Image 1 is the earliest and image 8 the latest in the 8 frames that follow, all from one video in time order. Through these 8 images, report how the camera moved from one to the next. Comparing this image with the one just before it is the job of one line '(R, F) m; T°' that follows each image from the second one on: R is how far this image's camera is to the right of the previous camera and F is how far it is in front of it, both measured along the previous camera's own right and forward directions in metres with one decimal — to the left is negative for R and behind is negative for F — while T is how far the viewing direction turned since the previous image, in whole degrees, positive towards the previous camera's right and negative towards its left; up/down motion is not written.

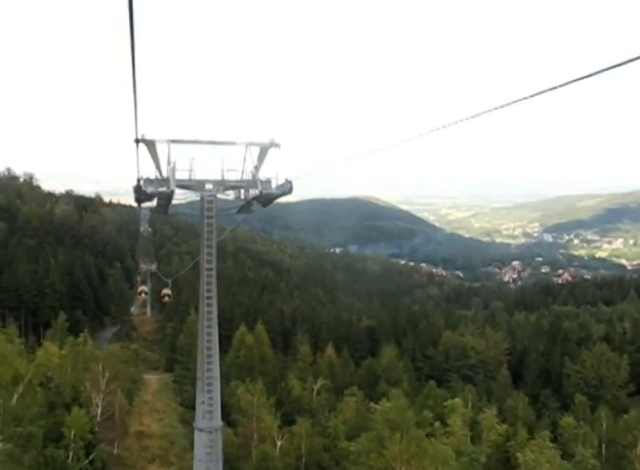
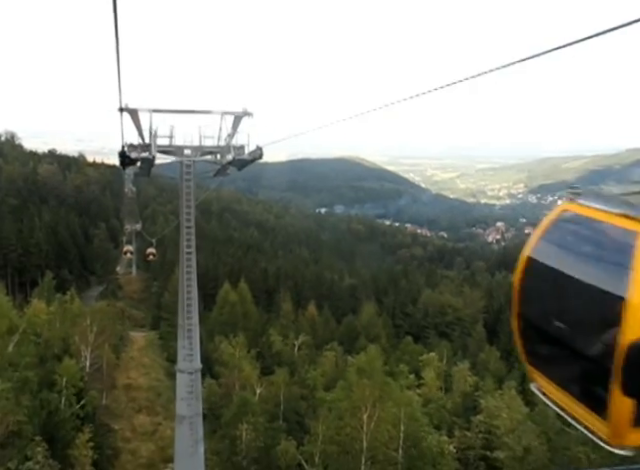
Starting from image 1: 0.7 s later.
(+0.1, -0.1) m; +2°
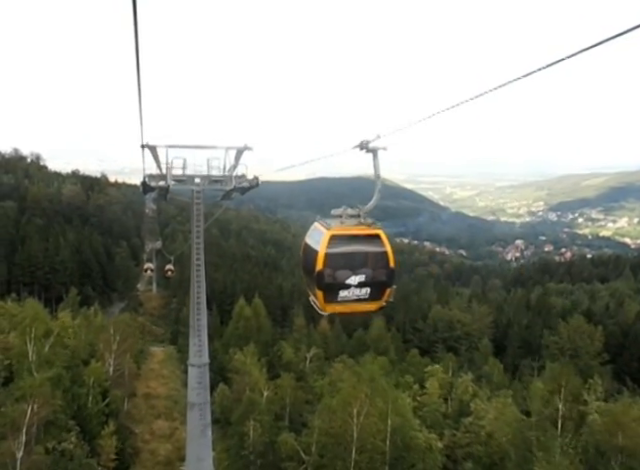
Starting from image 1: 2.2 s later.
(+0.2, -0.5) m; -2°
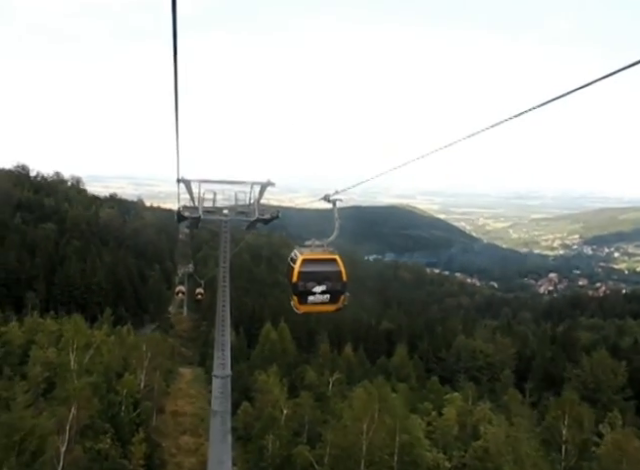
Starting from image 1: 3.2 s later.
(+0.1, -0.4) m; -4°
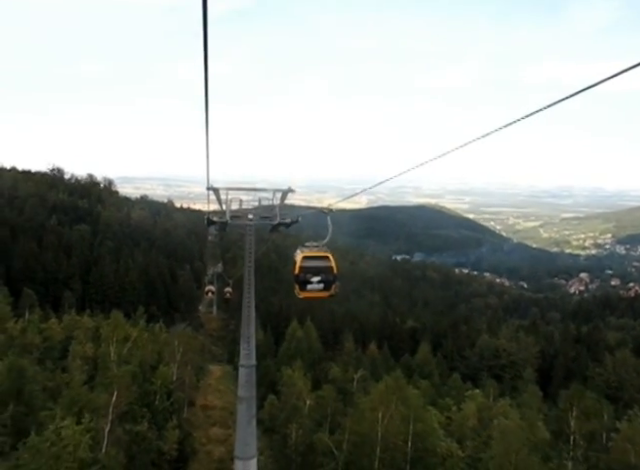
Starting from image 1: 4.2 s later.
(+0.1, -0.3) m; -3°
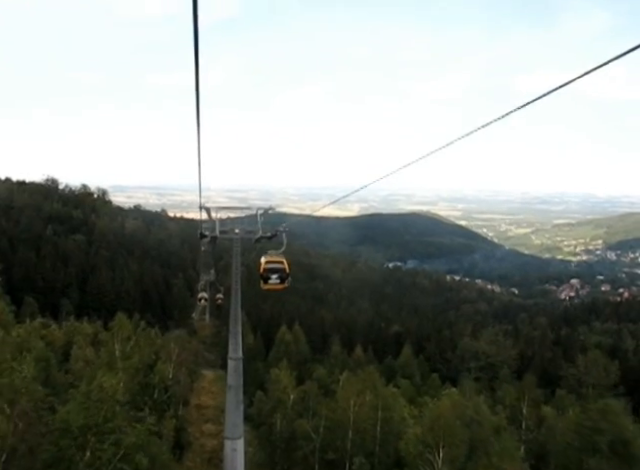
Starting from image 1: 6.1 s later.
(+0.2, -0.6) m; +1°
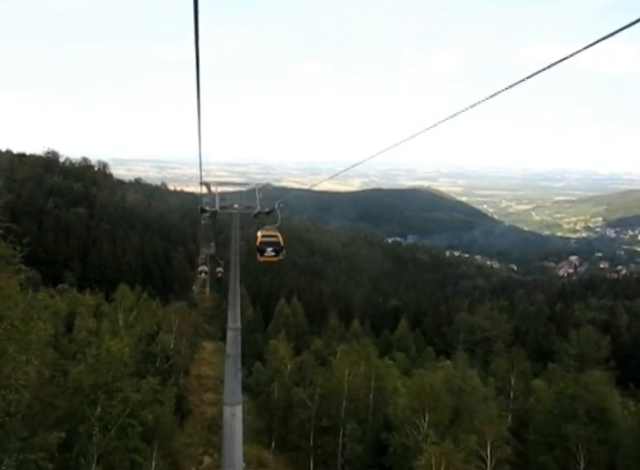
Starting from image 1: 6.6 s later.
(0.0, -0.1) m; 0°
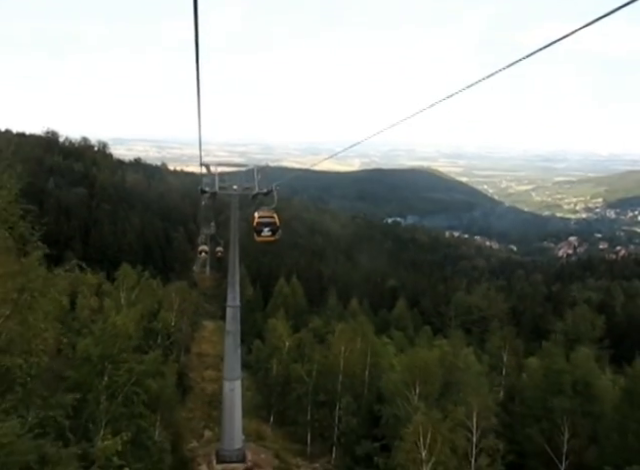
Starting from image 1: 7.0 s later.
(0.0, -0.1) m; 0°
